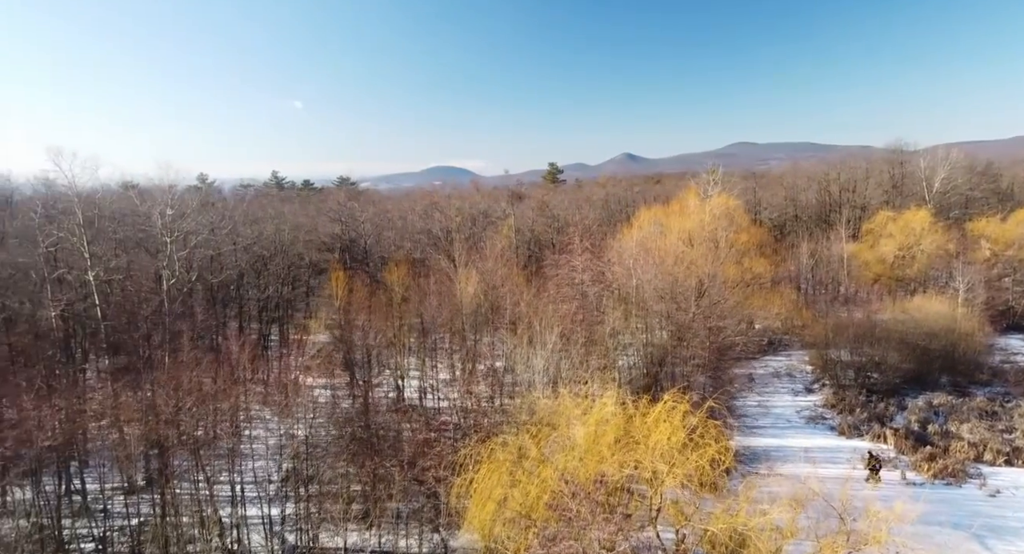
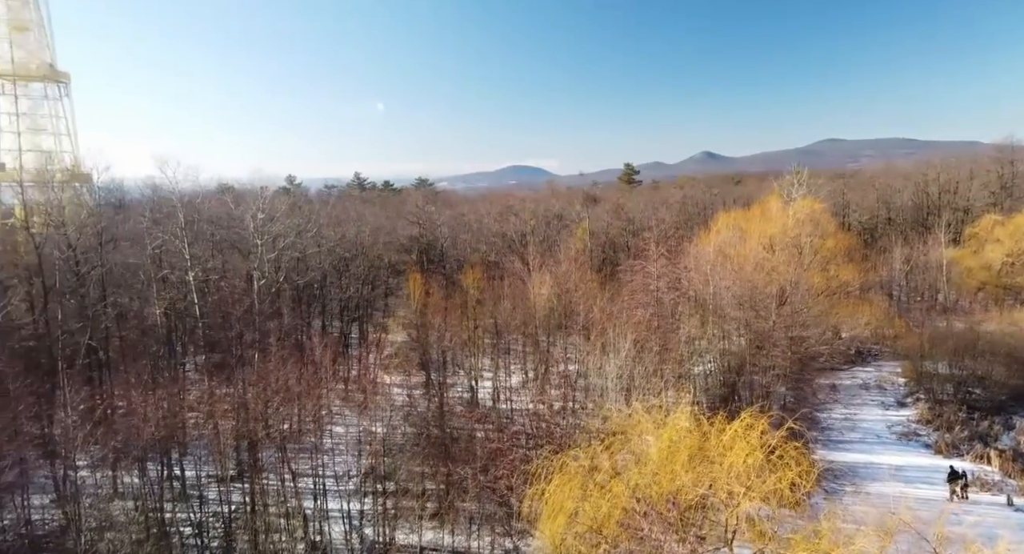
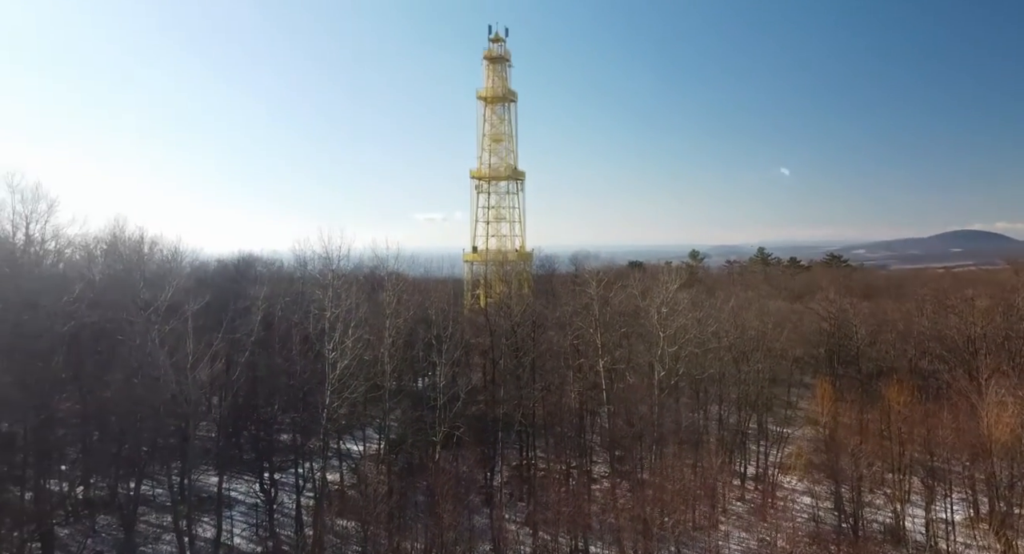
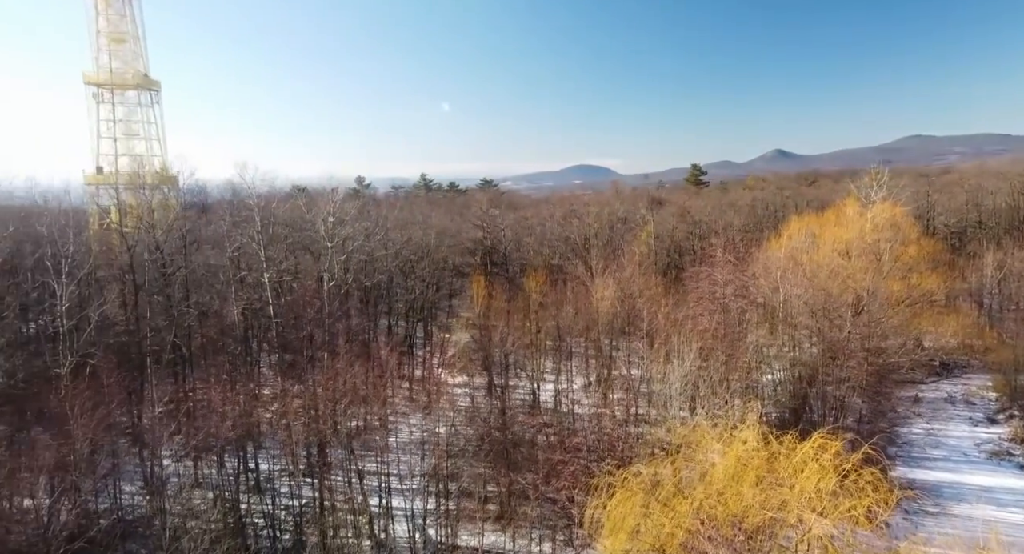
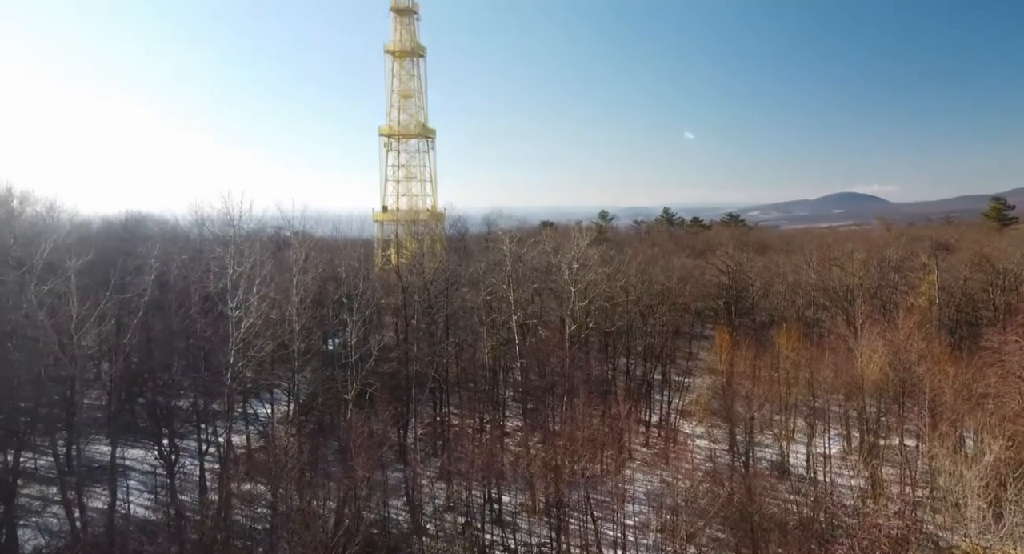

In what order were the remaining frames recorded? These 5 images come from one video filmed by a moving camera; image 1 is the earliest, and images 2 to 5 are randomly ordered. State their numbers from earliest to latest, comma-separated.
2, 4, 5, 3
